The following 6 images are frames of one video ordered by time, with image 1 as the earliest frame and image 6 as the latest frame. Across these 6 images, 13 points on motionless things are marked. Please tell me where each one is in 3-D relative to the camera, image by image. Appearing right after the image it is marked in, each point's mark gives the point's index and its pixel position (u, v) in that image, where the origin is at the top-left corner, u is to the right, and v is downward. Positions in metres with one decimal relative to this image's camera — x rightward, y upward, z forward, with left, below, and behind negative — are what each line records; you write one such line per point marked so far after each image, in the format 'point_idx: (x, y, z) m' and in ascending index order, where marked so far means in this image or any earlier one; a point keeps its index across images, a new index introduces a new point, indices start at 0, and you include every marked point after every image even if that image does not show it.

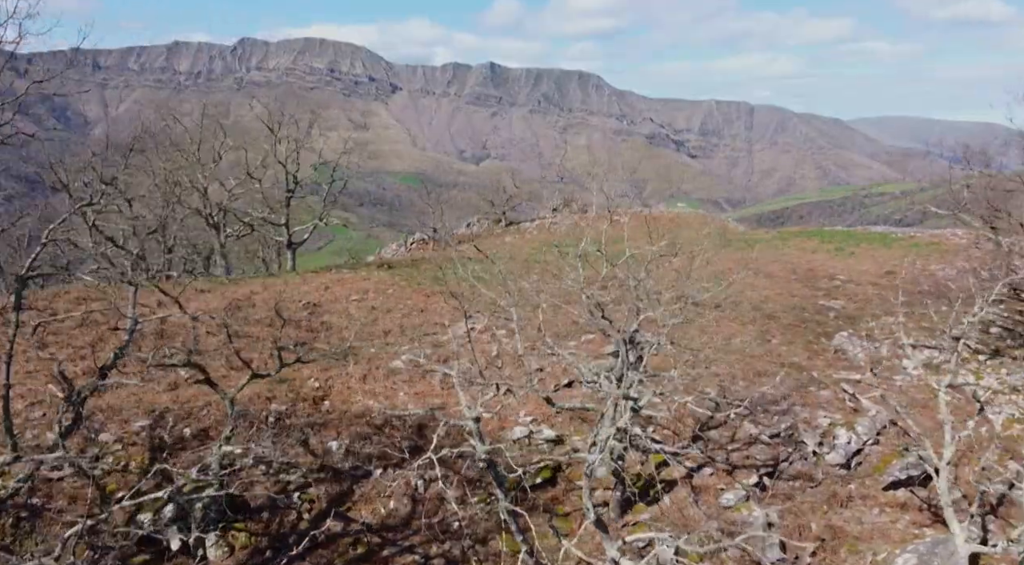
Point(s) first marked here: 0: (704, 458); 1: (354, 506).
0: (+4.0, -3.7, +18.5) m
1: (-2.9, -4.1, +16.0) m
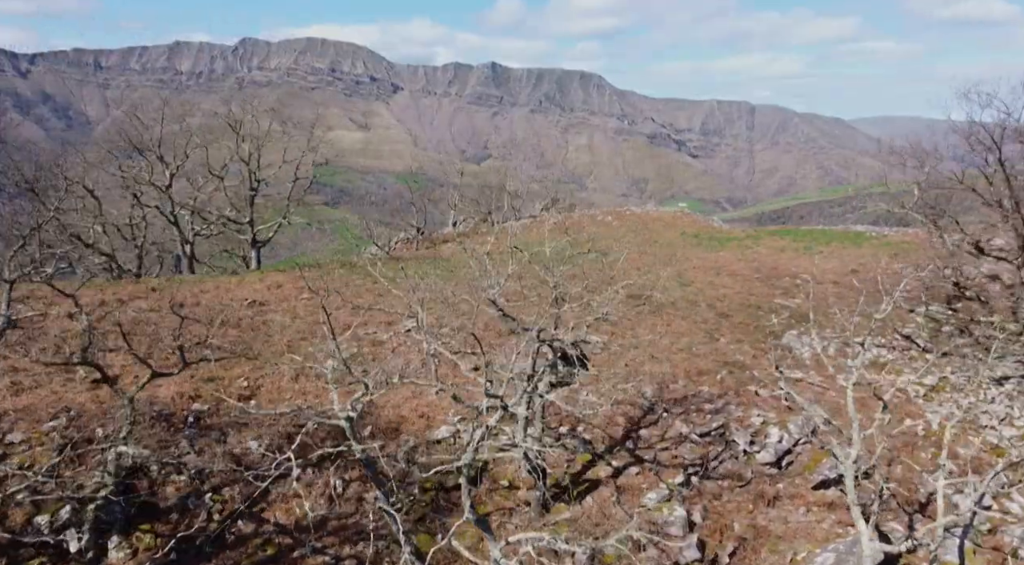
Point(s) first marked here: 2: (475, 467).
0: (+2.5, -3.6, +18.3) m
1: (-4.4, -4.0, +15.8) m
2: (-0.7, -3.7, +17.5) m
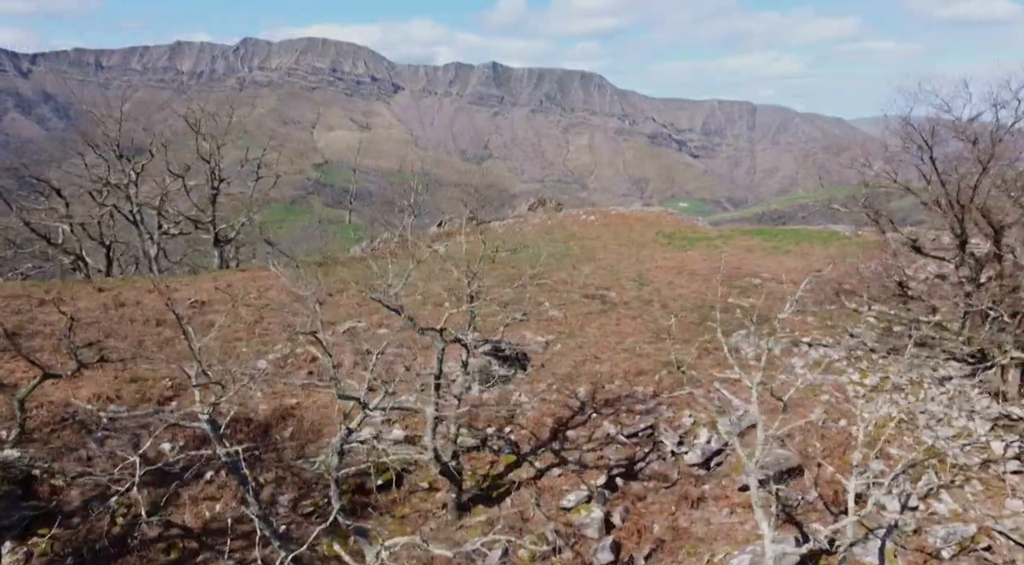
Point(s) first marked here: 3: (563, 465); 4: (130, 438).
0: (+0.9, -3.6, +18.2) m
1: (-5.9, -4.0, +15.6) m
2: (-2.3, -3.7, +17.3) m
3: (+1.0, -3.7, +18.0) m
4: (-7.3, -2.9, +16.7) m
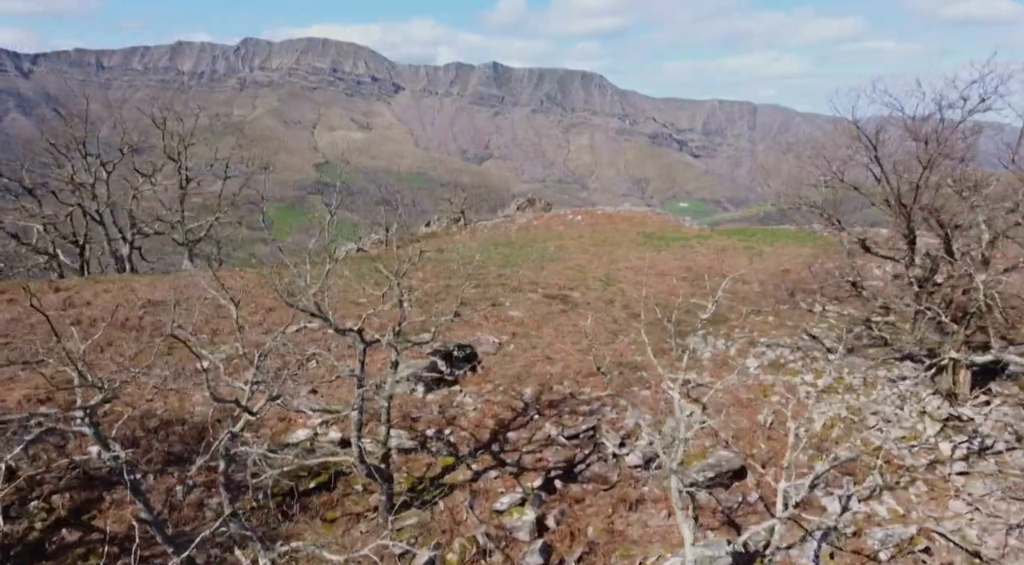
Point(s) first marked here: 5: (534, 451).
0: (-0.4, -3.6, +18.0) m
1: (-7.2, -4.0, +15.4) m
2: (-3.6, -3.7, +17.1) m
3: (-0.2, -3.7, +17.9) m
4: (-8.5, -2.9, +16.5) m
5: (+0.5, -3.5, +18.5) m
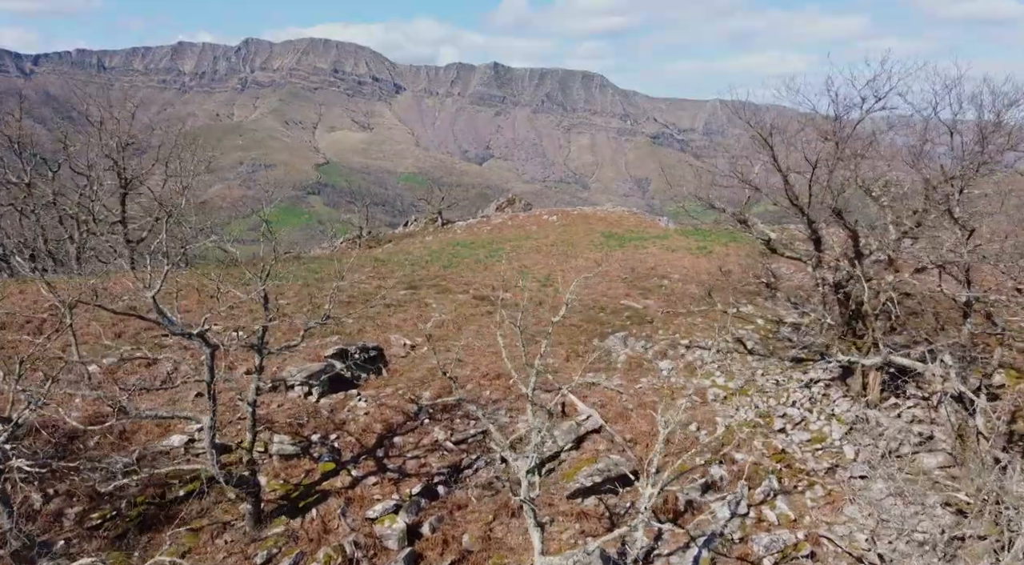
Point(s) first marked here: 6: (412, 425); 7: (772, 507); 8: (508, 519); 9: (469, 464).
0: (-2.8, -3.7, +17.6) m
1: (-9.5, -4.1, +14.9) m
2: (-5.9, -3.7, +16.6) m
3: (-2.6, -3.8, +17.5) m
4: (-10.9, -3.0, +16.0) m
5: (-1.9, -3.6, +18.1) m
6: (-2.1, -3.1, +19.2) m
7: (+5.5, -4.7, +18.7) m
8: (-0.1, -4.5, +16.9) m
9: (-0.8, -3.7, +18.1) m
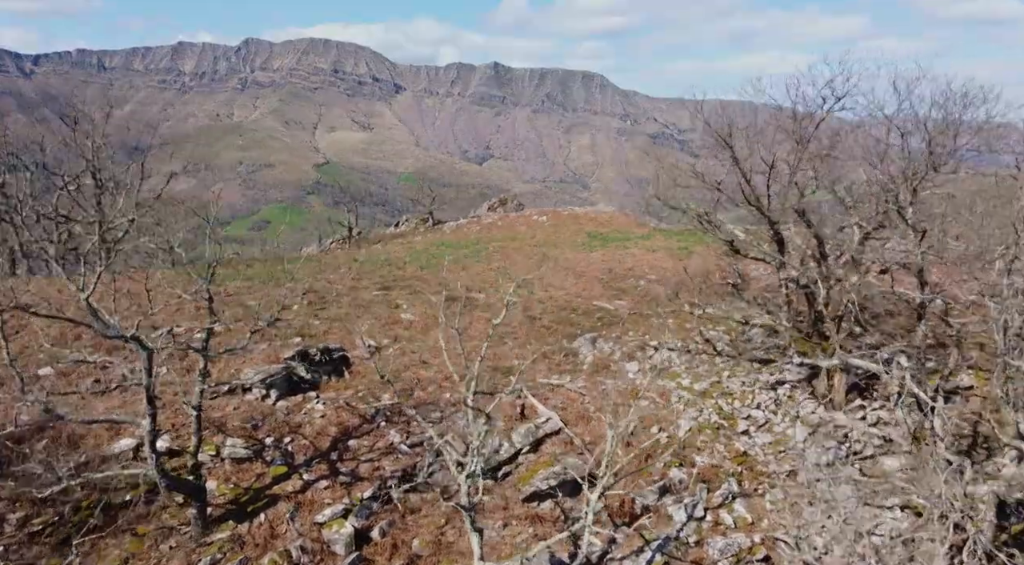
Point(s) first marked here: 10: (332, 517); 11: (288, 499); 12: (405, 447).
0: (-3.7, -3.7, +17.4) m
1: (-10.4, -4.1, +14.6) m
2: (-6.8, -3.7, +16.4) m
3: (-3.5, -3.8, +17.3) m
4: (-11.8, -3.0, +15.7) m
5: (-2.8, -3.6, +17.9) m
6: (-3.0, -3.1, +19.0) m
7: (+4.6, -4.8, +18.5) m
8: (-1.0, -4.6, +16.7) m
9: (-1.7, -3.8, +17.9) m
10: (-3.2, -4.3, +16.2) m
11: (-4.2, -4.1, +16.6) m
12: (-2.2, -3.4, +18.4) m
